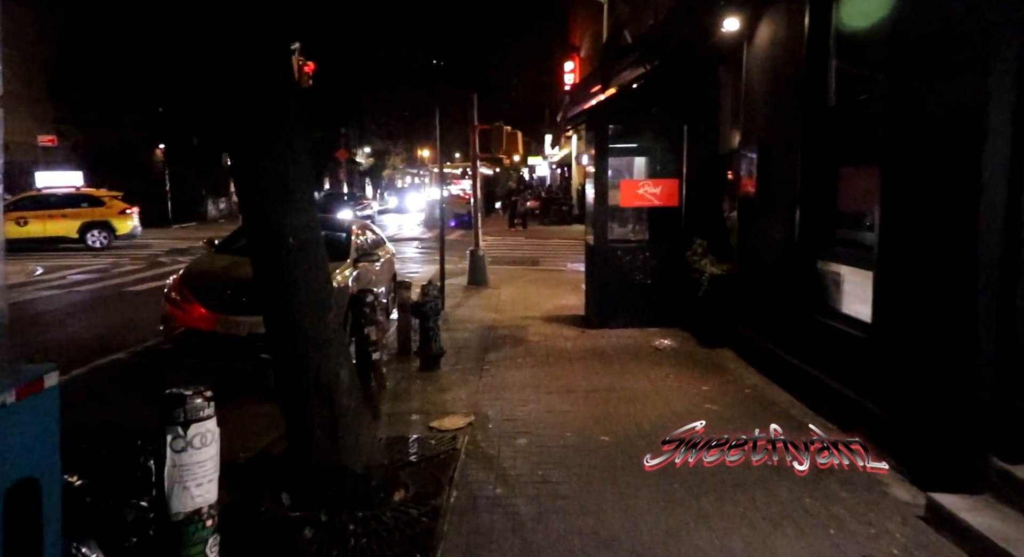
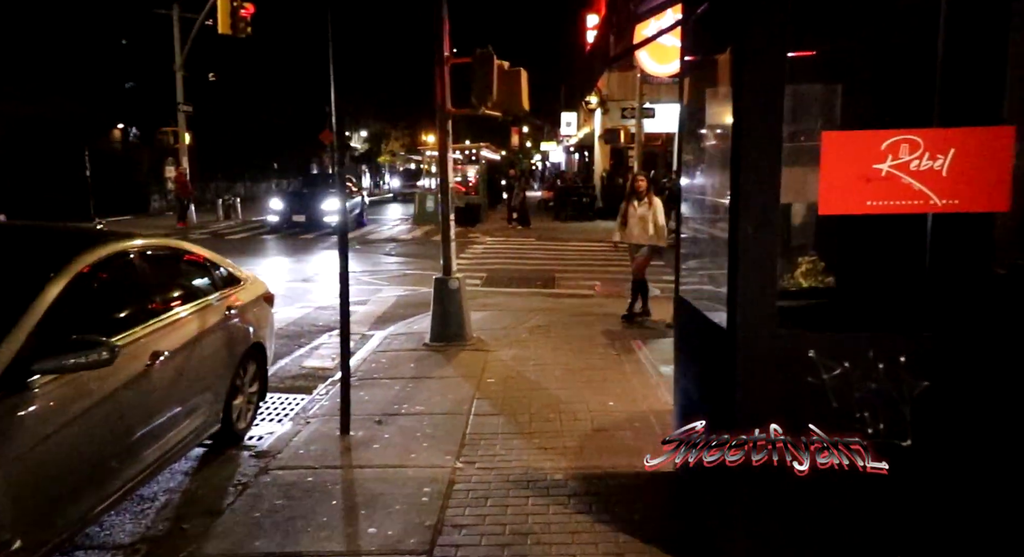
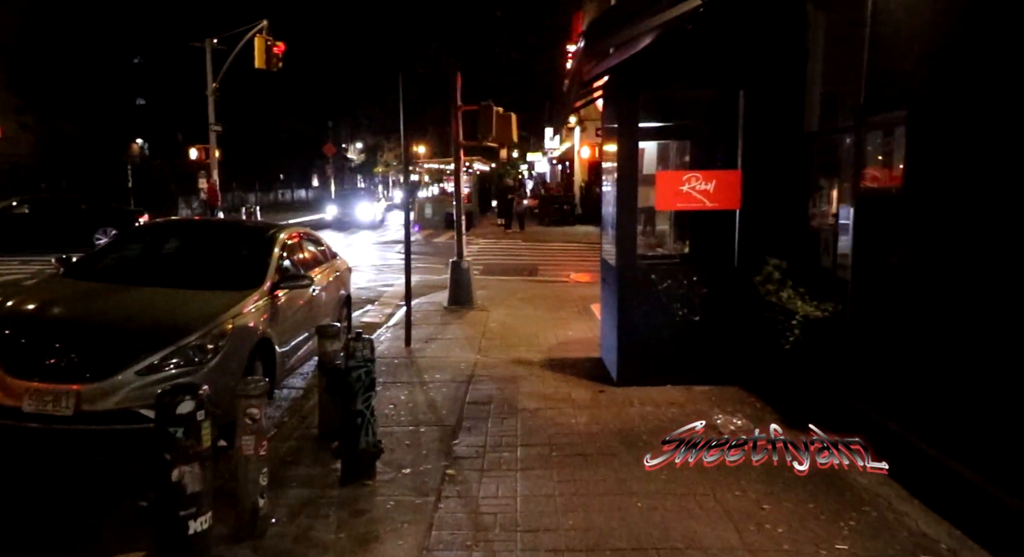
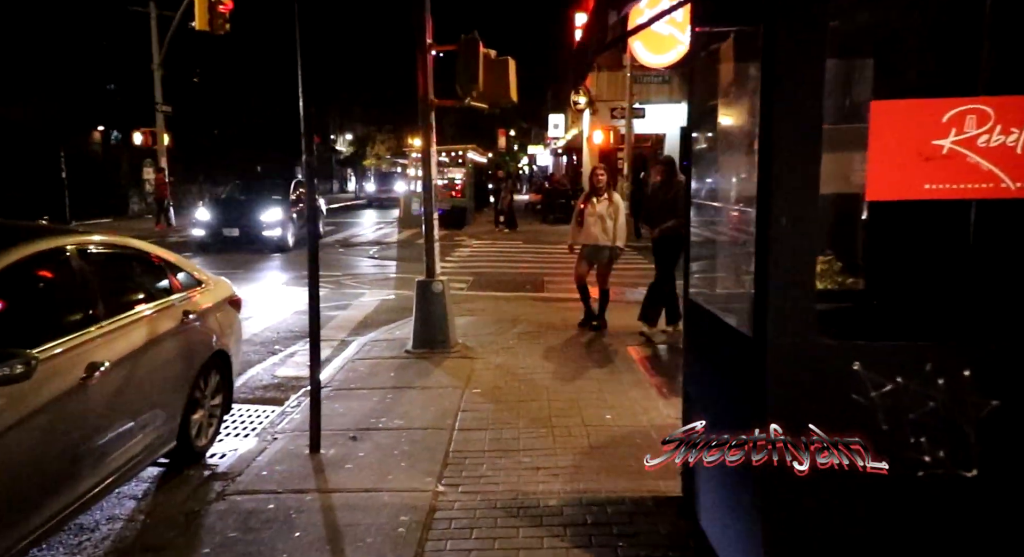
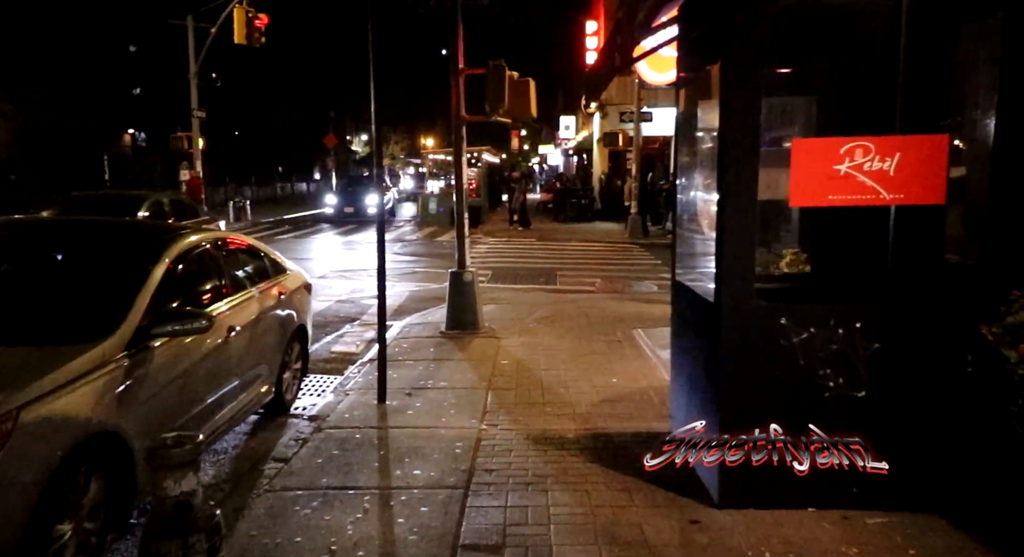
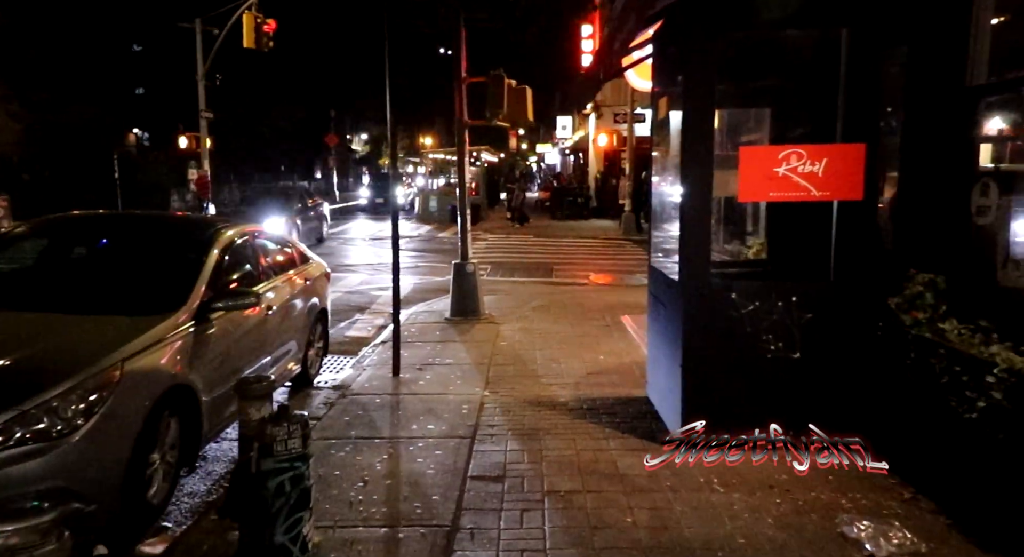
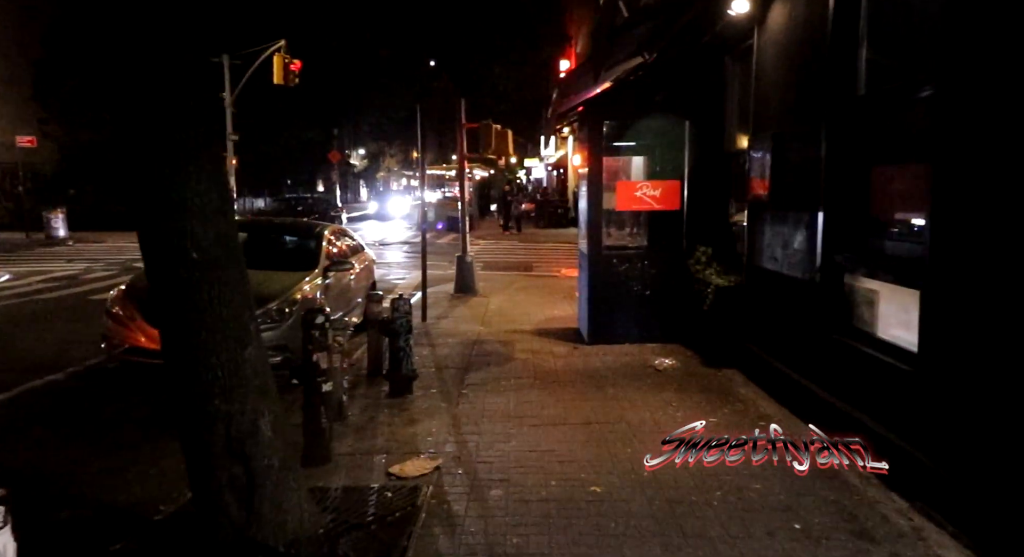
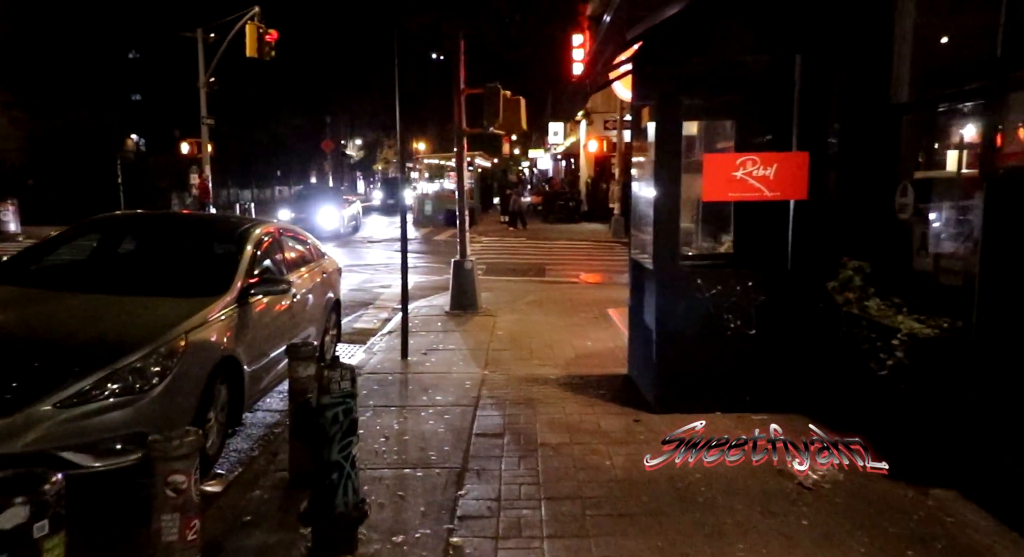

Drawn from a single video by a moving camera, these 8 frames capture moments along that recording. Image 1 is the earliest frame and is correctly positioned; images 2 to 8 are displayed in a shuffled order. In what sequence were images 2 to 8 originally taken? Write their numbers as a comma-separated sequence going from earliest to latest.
7, 3, 8, 6, 5, 2, 4
